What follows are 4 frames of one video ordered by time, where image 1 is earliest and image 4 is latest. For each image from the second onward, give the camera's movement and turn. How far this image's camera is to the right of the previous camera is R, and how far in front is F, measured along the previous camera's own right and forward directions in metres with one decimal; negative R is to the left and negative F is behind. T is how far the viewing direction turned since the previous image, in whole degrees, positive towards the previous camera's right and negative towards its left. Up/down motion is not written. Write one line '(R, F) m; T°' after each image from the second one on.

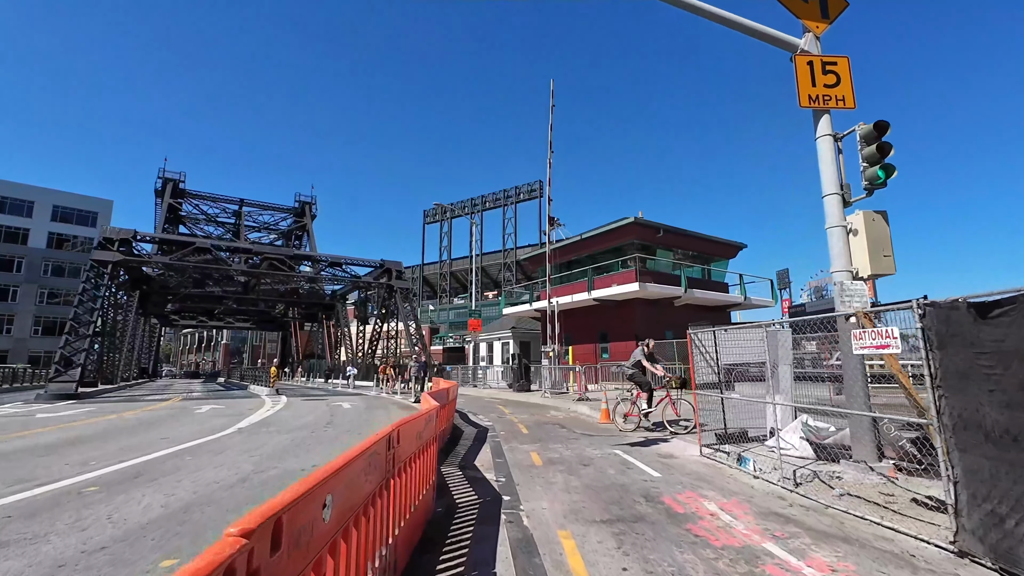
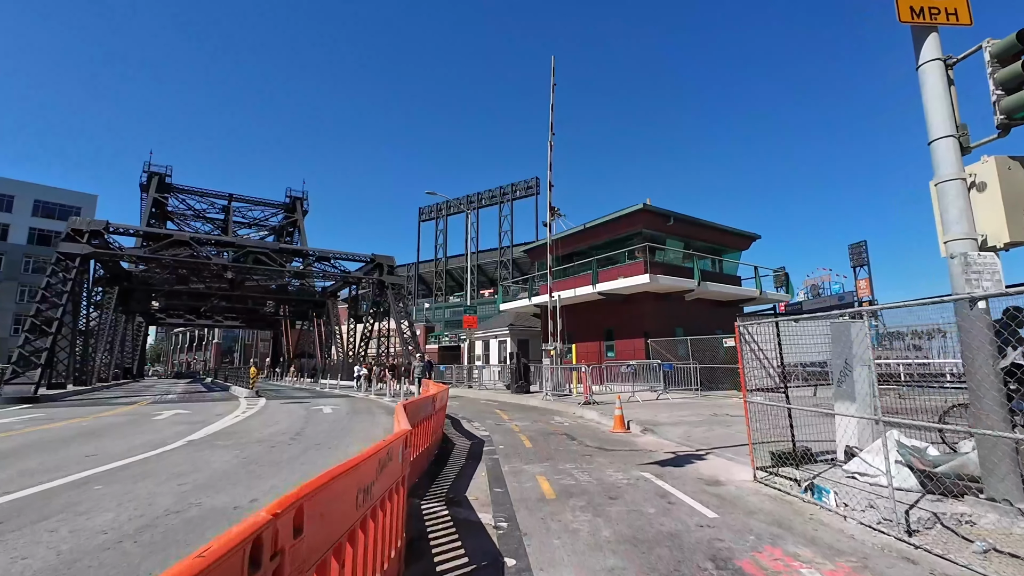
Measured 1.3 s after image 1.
(-0.1, +1.7) m; 0°
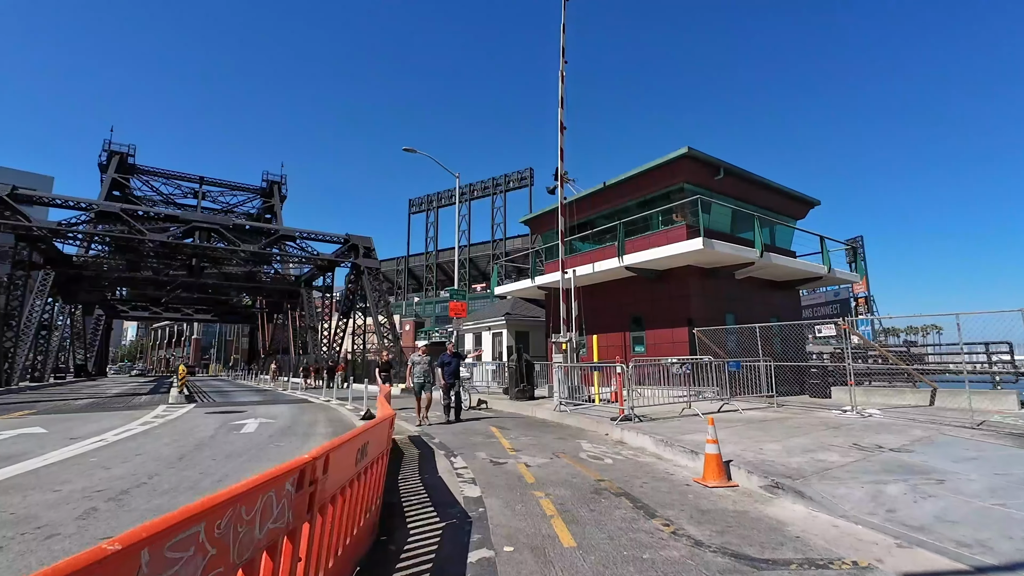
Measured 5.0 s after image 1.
(-0.2, +4.9) m; +1°
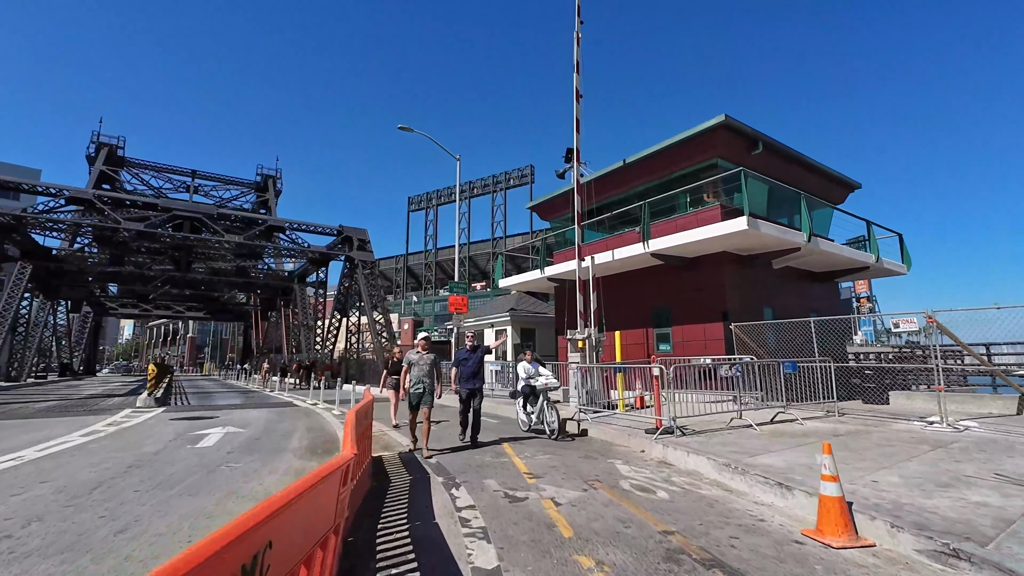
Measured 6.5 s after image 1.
(-0.3, +1.9) m; 0°
